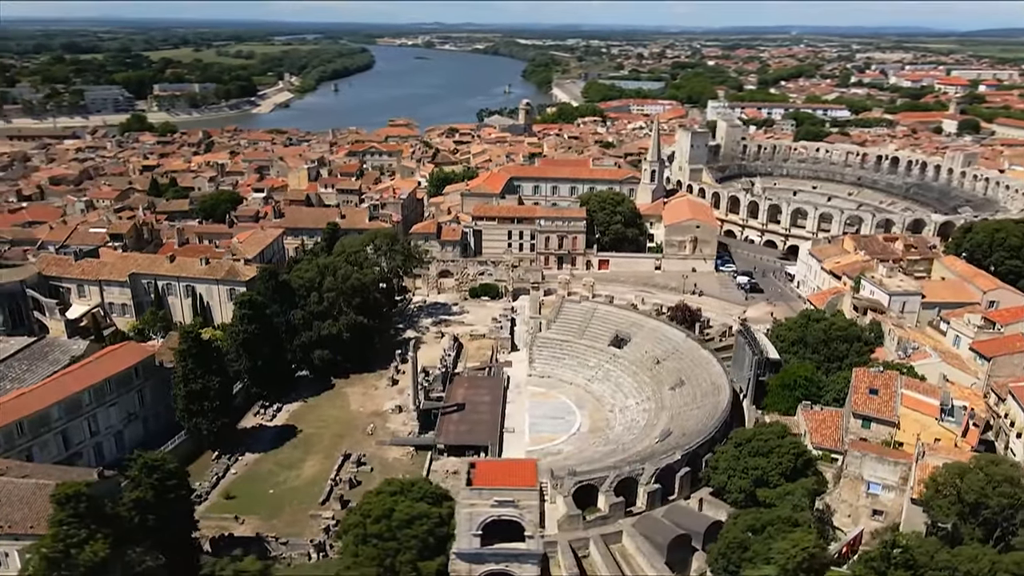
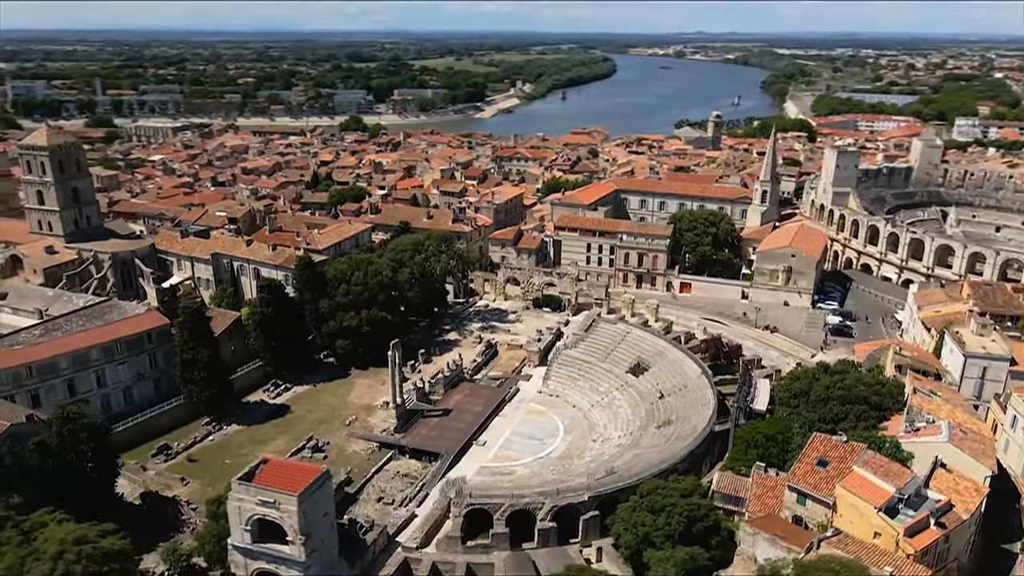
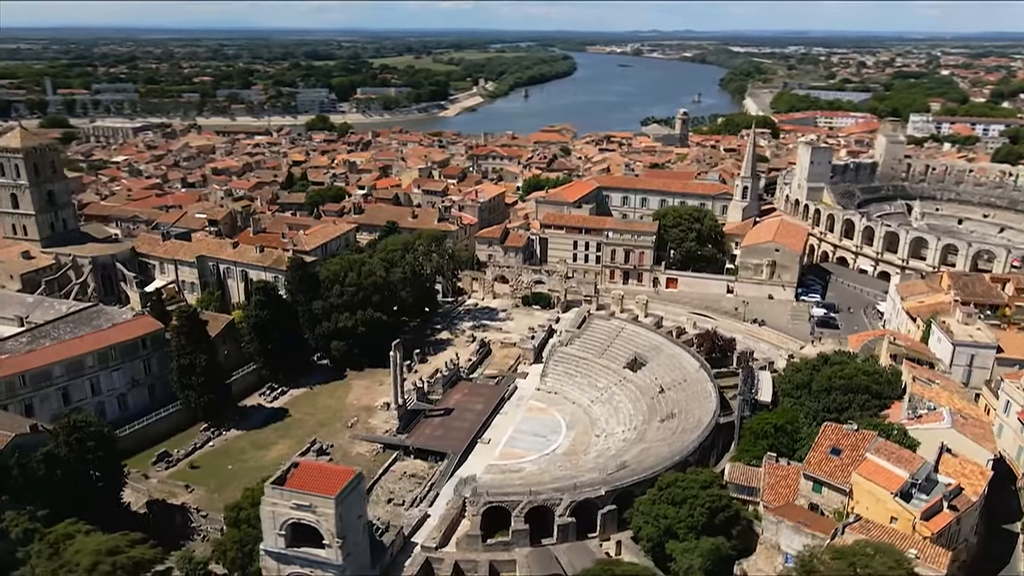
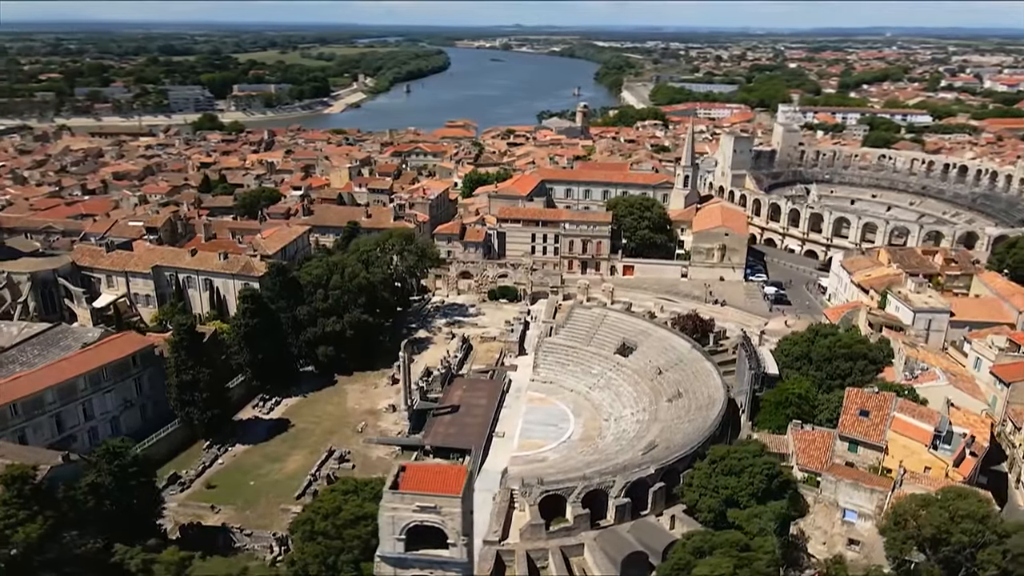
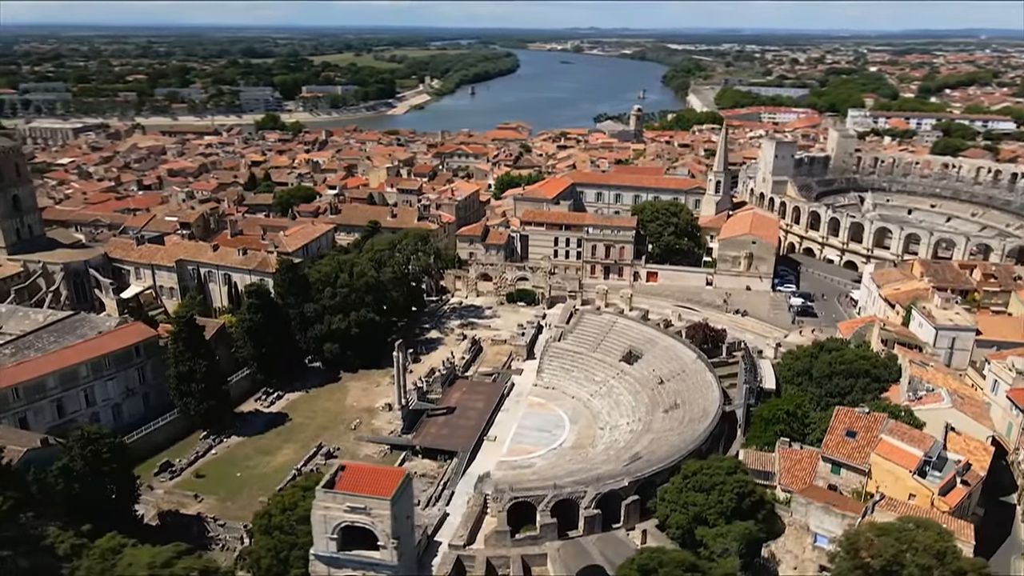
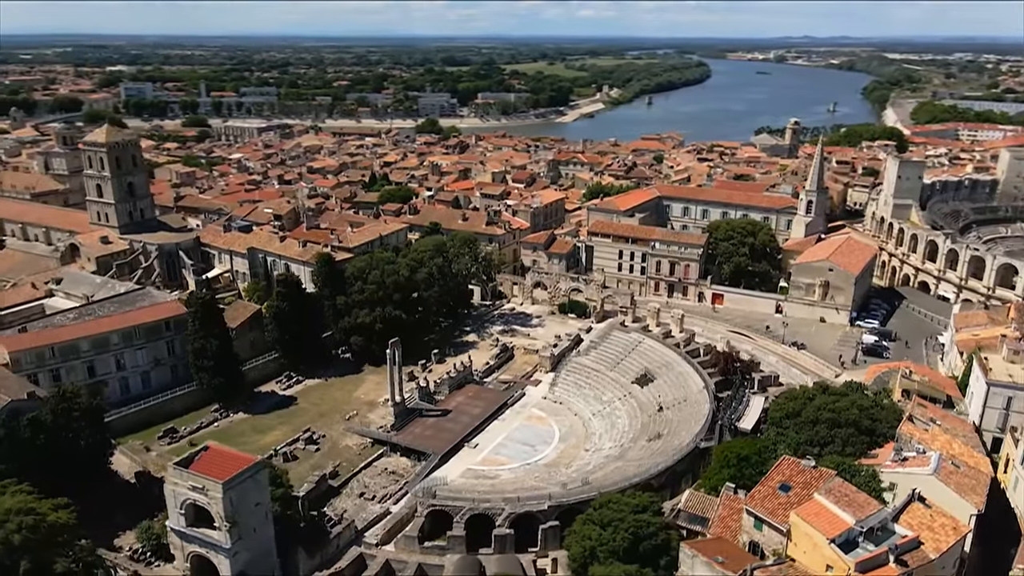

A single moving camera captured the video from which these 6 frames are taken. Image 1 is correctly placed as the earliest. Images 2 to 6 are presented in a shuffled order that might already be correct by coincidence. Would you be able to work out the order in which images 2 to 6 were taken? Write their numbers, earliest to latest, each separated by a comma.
4, 5, 3, 2, 6
